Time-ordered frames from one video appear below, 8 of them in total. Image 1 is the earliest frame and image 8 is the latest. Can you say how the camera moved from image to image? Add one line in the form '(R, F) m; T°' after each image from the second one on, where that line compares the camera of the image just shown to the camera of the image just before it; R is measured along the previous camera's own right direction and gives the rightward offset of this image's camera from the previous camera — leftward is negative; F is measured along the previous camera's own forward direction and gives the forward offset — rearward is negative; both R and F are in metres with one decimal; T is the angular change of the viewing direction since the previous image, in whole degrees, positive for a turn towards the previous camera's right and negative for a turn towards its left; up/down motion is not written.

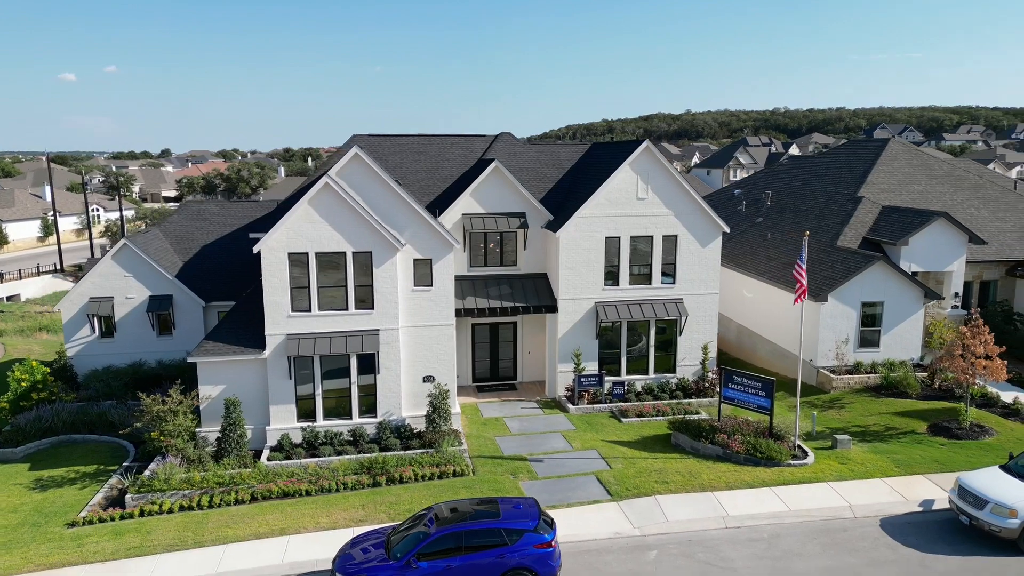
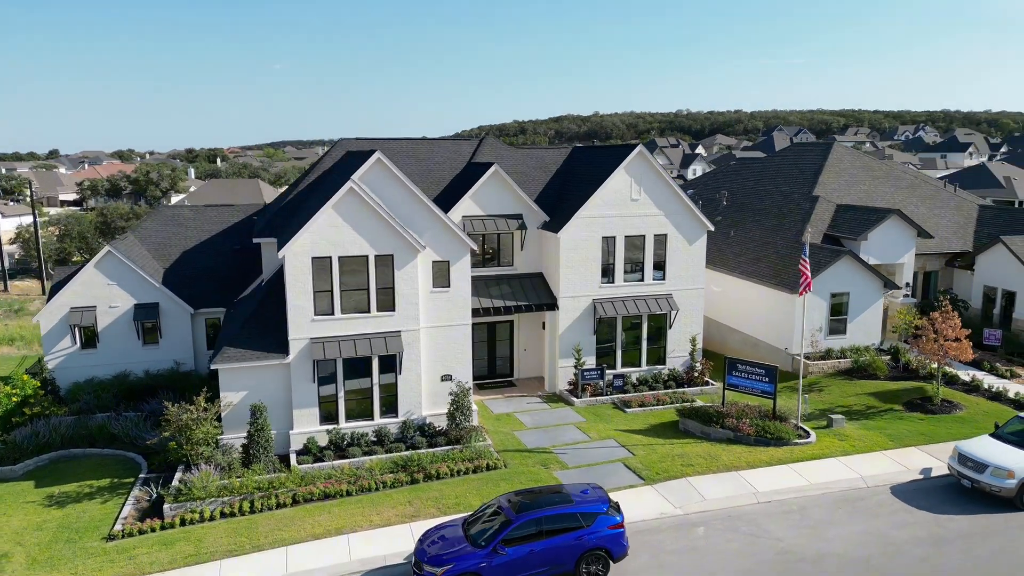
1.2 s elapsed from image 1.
(-3.2, -0.6) m; +7°
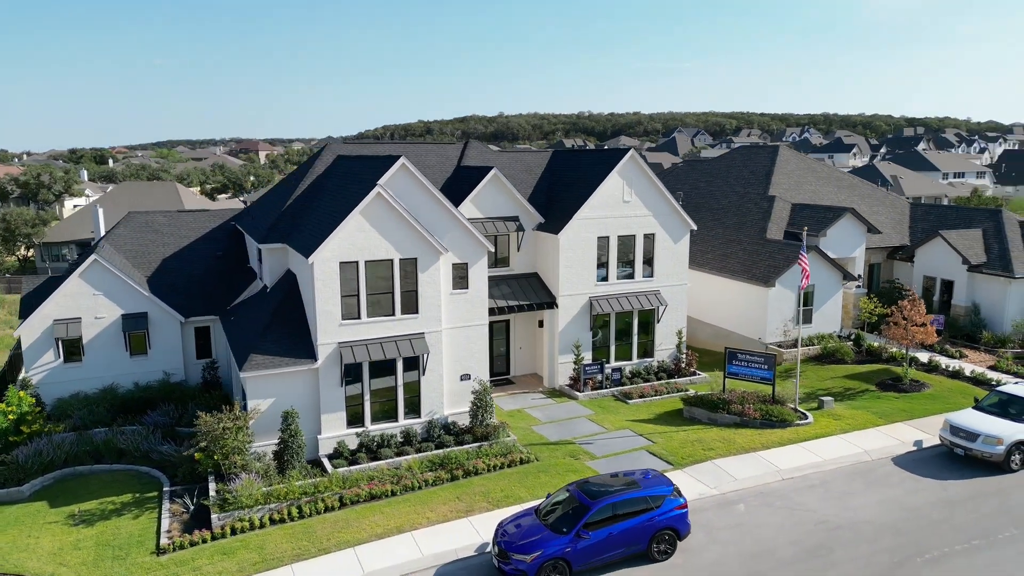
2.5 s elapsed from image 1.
(-3.5, -0.6) m; +7°
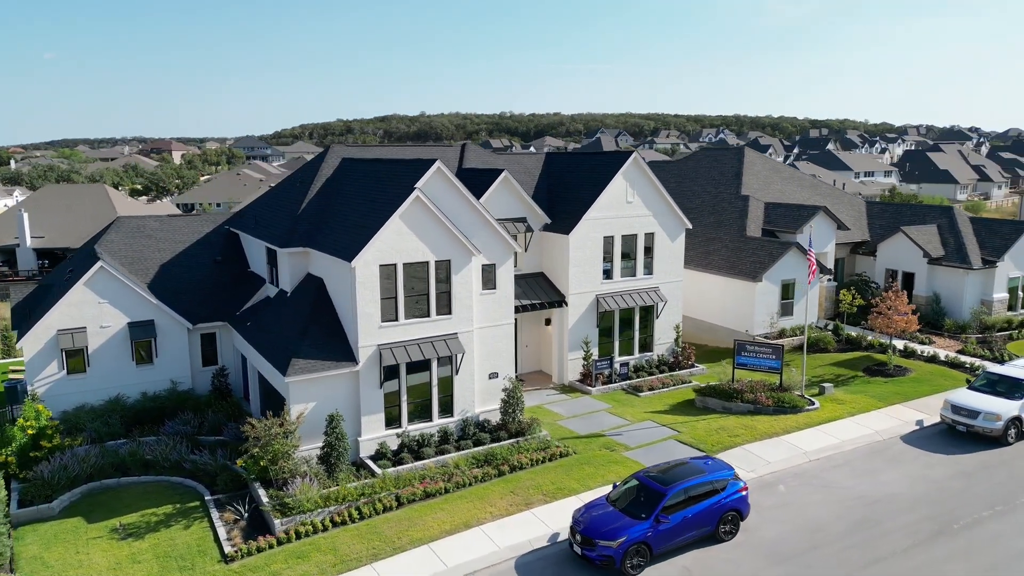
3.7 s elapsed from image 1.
(-3.4, -0.4) m; +6°
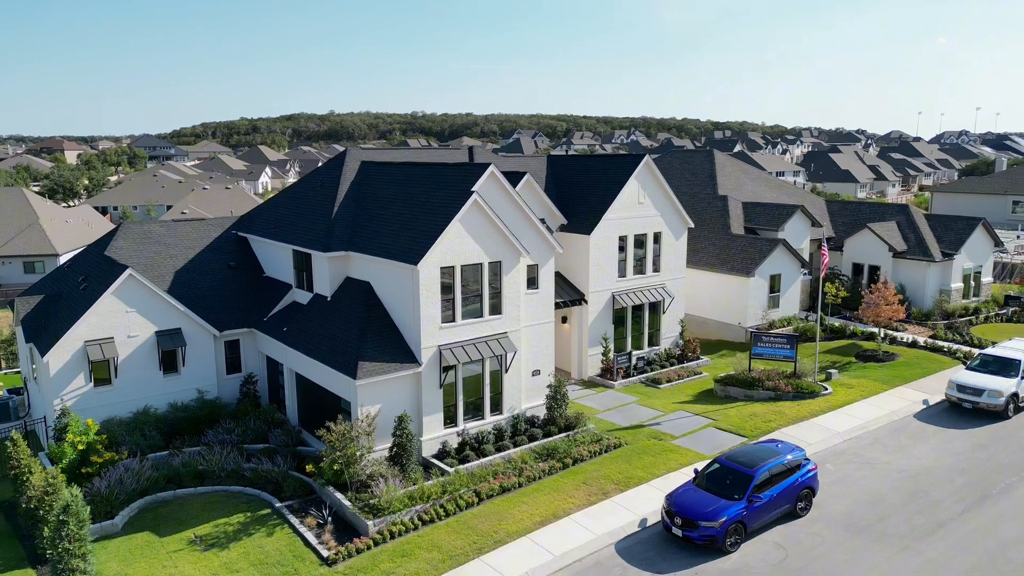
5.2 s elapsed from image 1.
(-4.3, -0.4) m; +7°
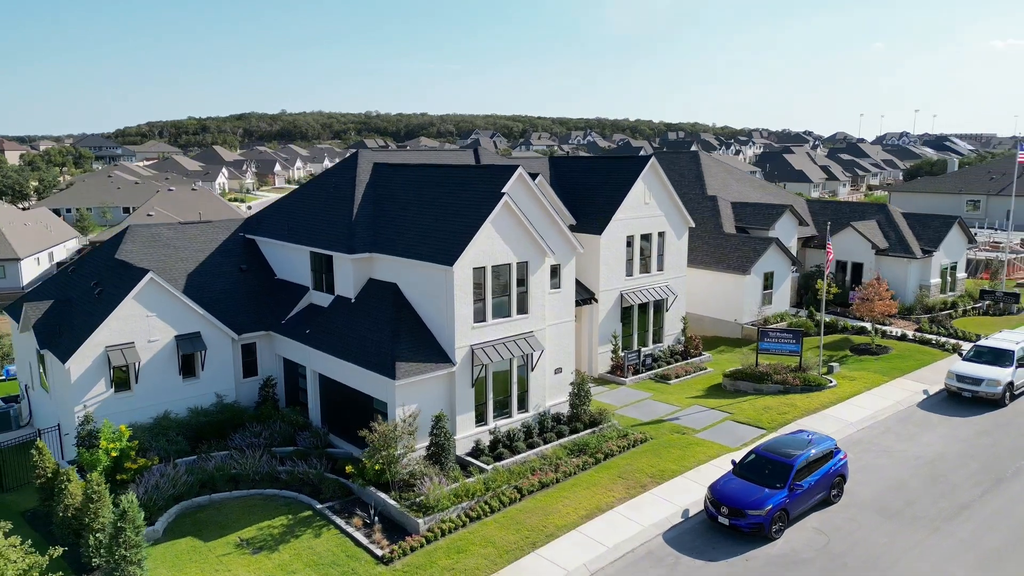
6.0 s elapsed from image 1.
(-2.3, -0.3) m; +4°
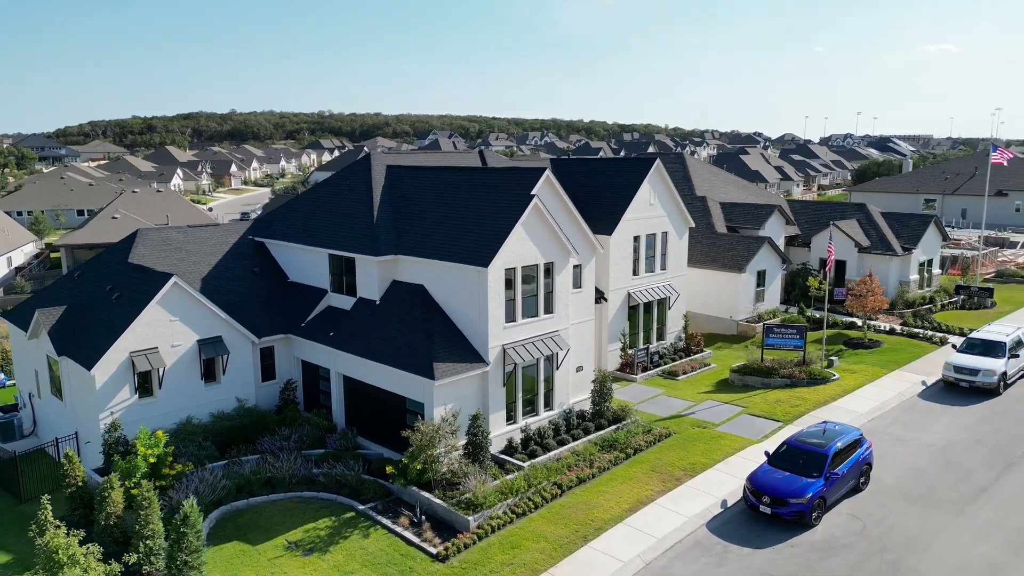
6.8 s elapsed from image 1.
(-2.3, -0.3) m; +4°
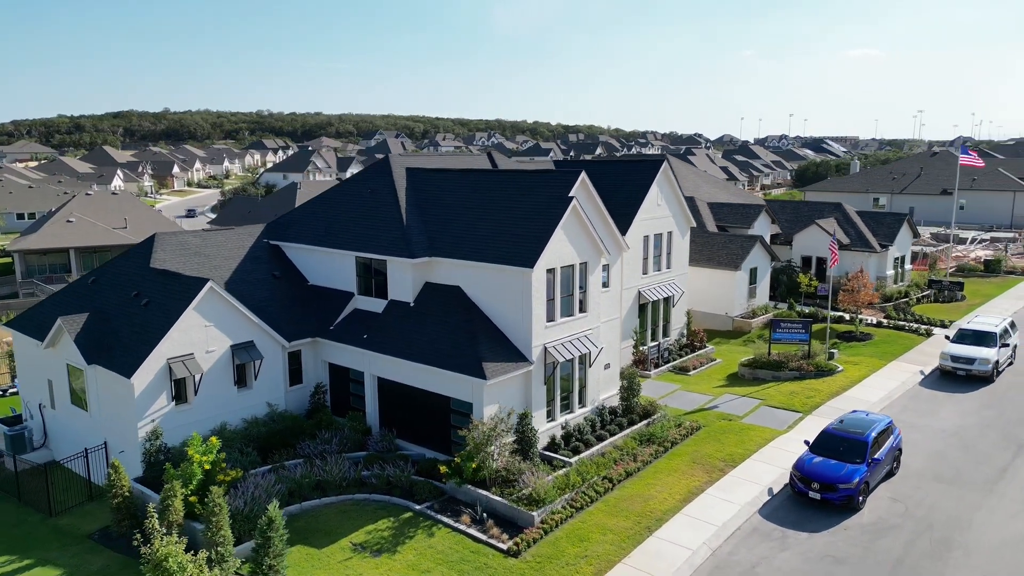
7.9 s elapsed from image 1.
(-3.1, -0.3) m; +4°
